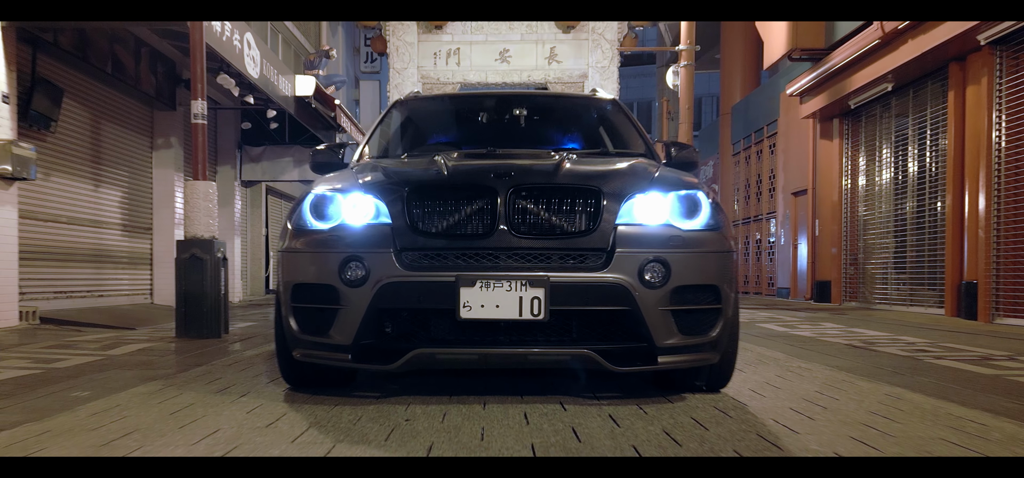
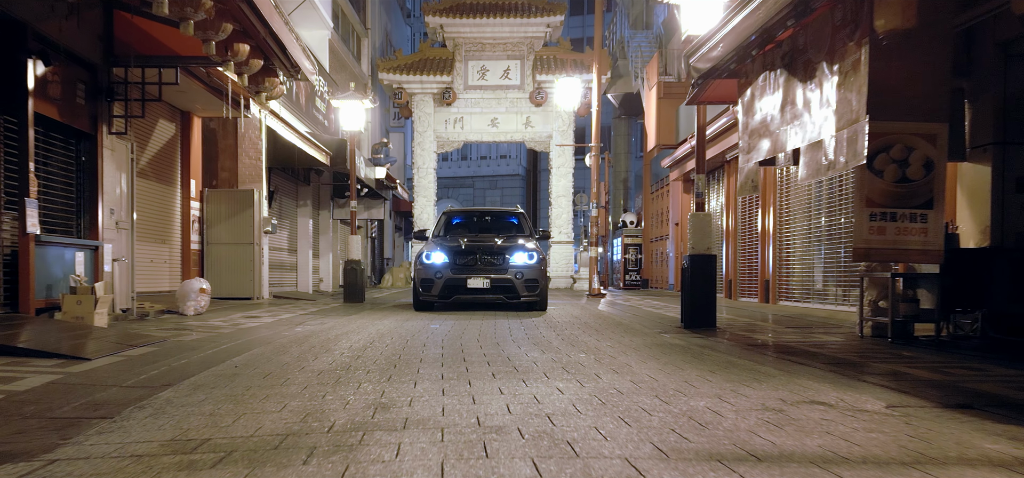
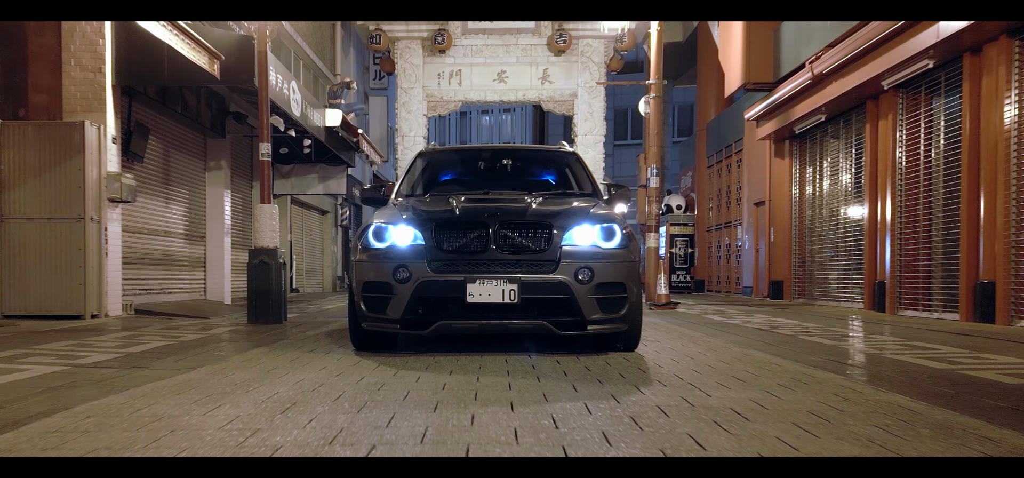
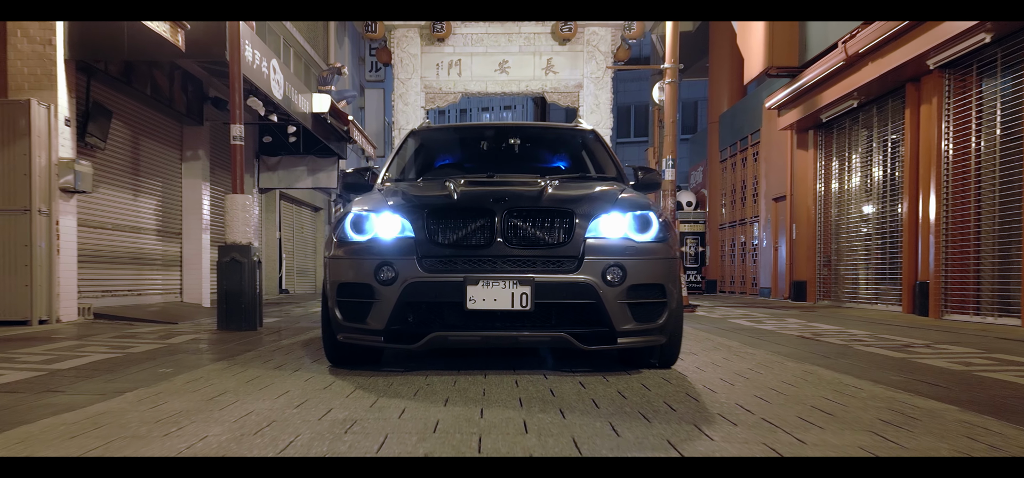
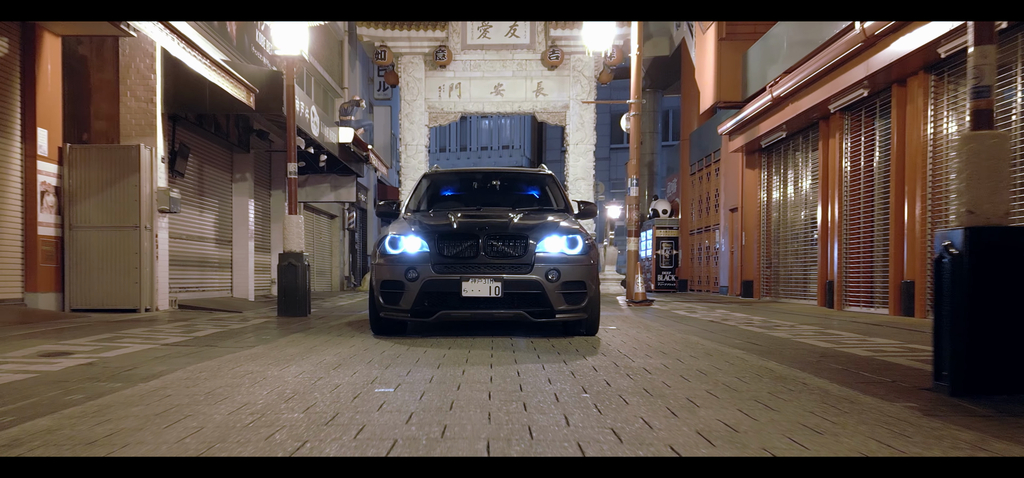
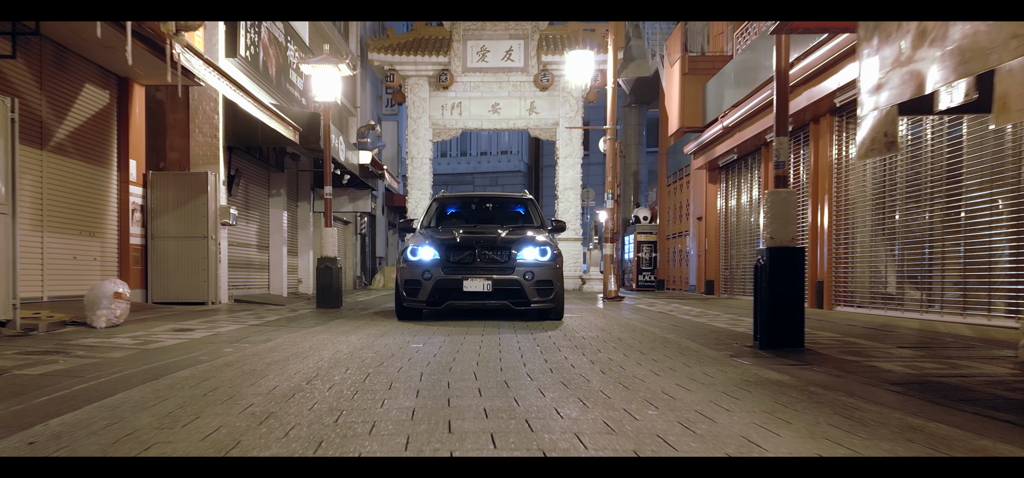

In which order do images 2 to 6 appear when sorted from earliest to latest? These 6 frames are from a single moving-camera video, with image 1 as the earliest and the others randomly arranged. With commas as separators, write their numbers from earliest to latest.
4, 3, 5, 6, 2
